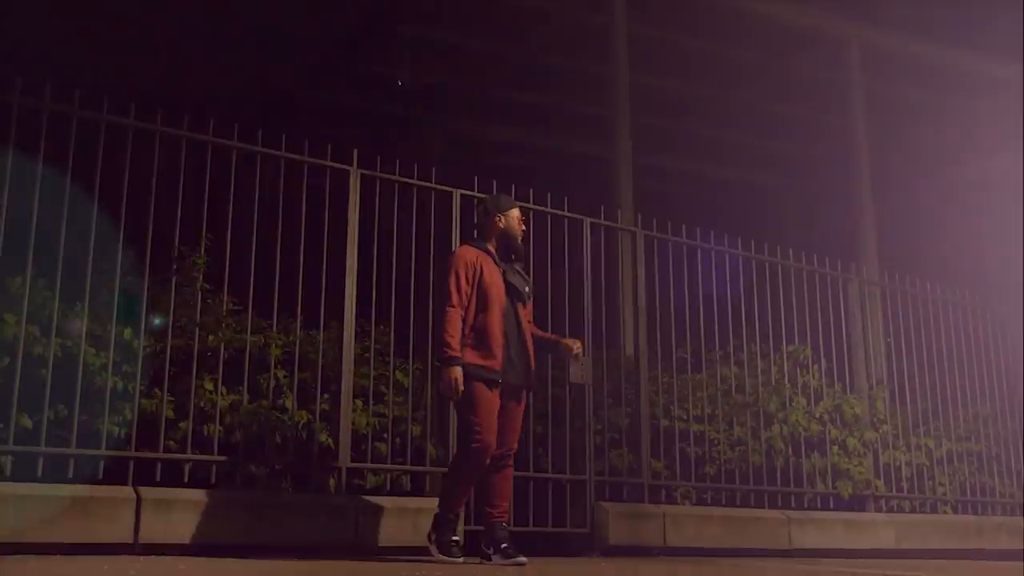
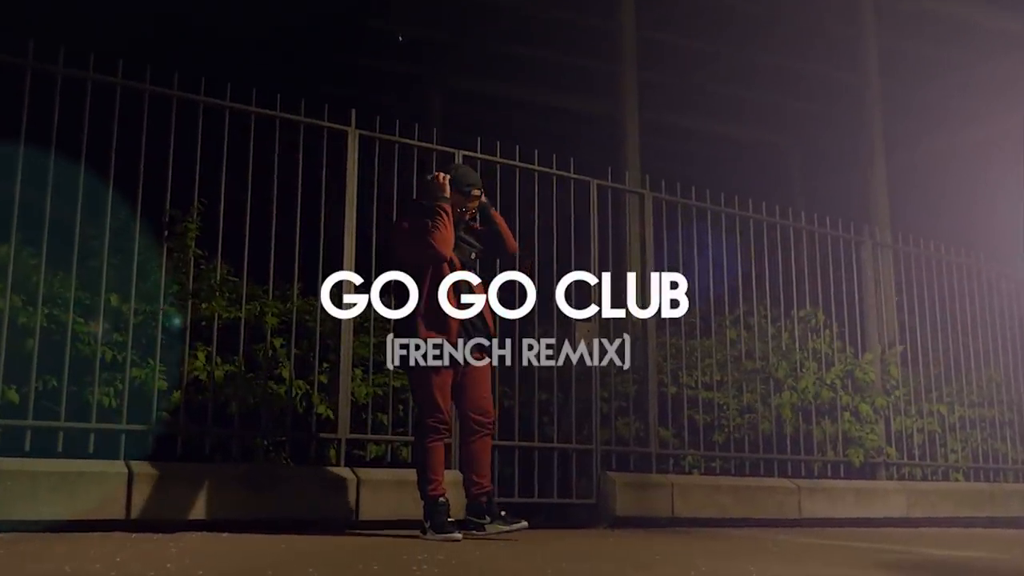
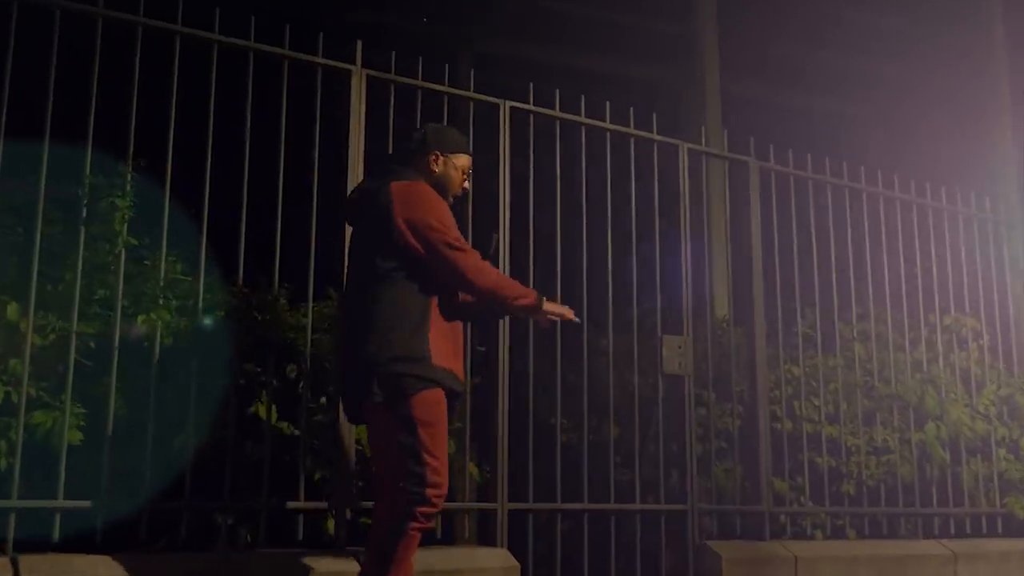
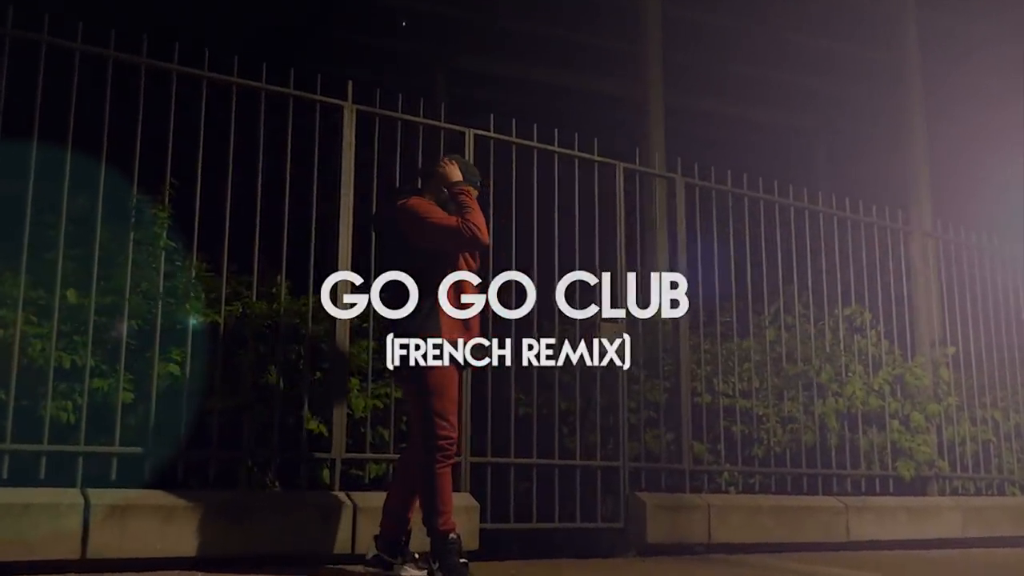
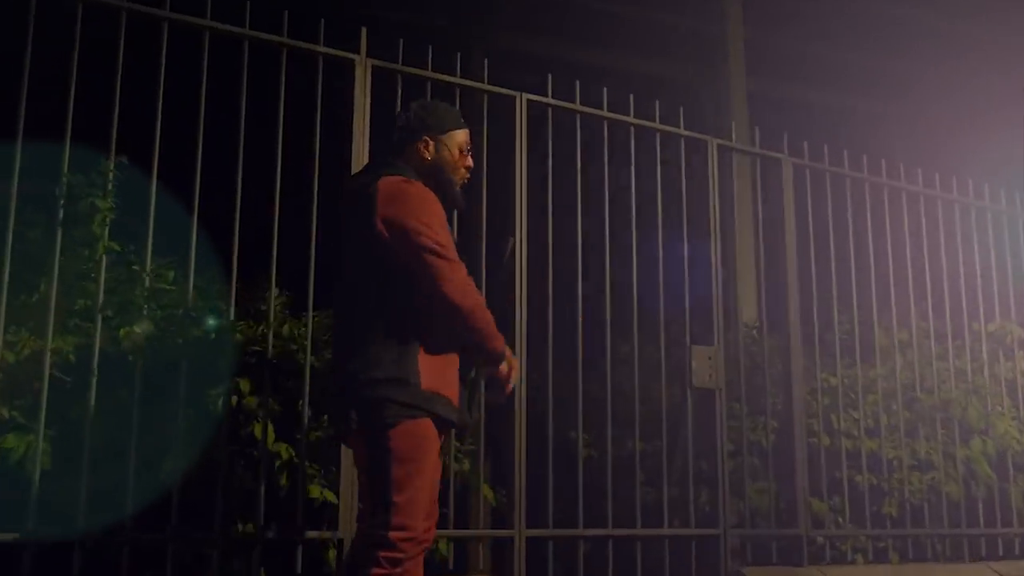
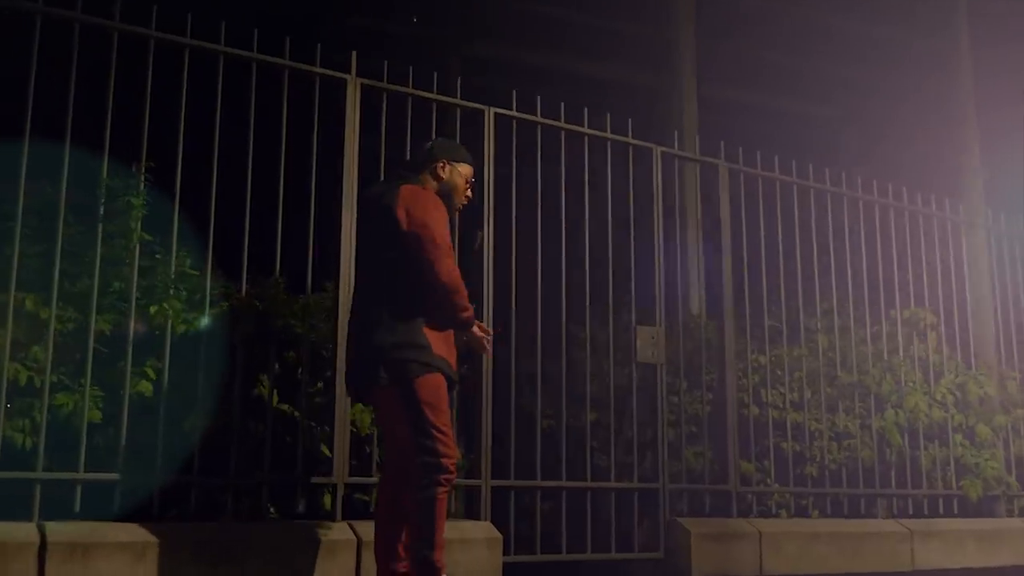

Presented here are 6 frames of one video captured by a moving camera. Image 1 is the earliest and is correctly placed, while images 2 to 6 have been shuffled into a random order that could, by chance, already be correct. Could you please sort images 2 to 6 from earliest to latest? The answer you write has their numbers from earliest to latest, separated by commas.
2, 4, 6, 3, 5
